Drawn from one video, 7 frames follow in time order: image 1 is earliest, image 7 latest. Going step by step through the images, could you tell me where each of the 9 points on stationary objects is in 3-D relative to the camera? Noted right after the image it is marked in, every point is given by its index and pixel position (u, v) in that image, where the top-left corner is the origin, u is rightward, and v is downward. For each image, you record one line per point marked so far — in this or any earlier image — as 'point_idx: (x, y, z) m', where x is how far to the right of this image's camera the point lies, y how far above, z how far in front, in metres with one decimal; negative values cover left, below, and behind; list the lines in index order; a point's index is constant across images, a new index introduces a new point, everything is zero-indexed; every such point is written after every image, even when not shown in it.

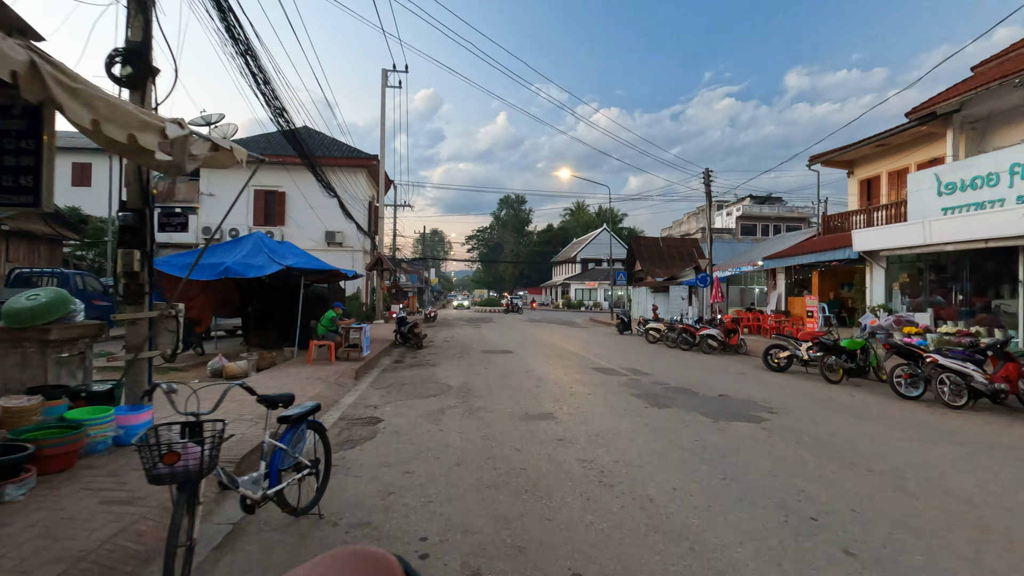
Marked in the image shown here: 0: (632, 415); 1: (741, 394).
0: (+1.6, -1.7, +7.3) m
1: (+3.9, -1.8, +9.1) m
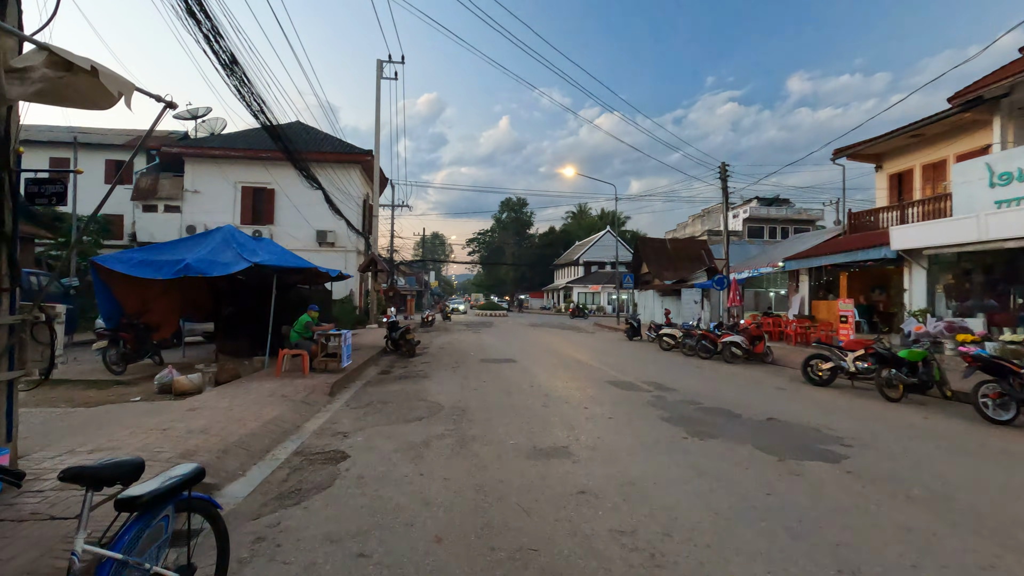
0: (+1.7, -1.7, +5.6) m
1: (+3.9, -1.8, +7.5) m
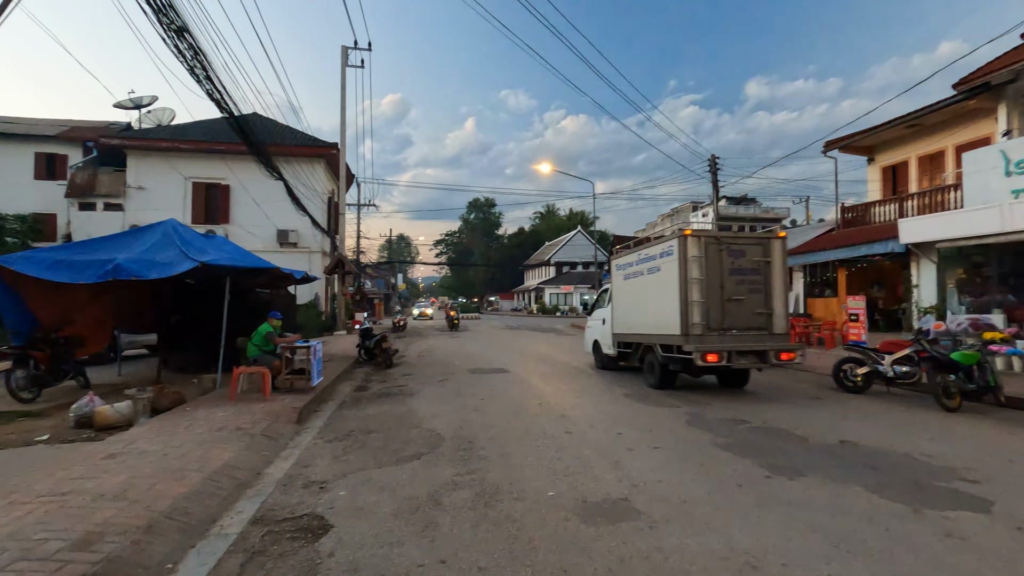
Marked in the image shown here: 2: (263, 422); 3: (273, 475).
0: (+2.0, -1.7, +4.3) m
1: (+4.2, -1.8, +6.2) m
2: (-3.2, -1.7, +6.9) m
3: (-2.3, -1.8, +5.3) m
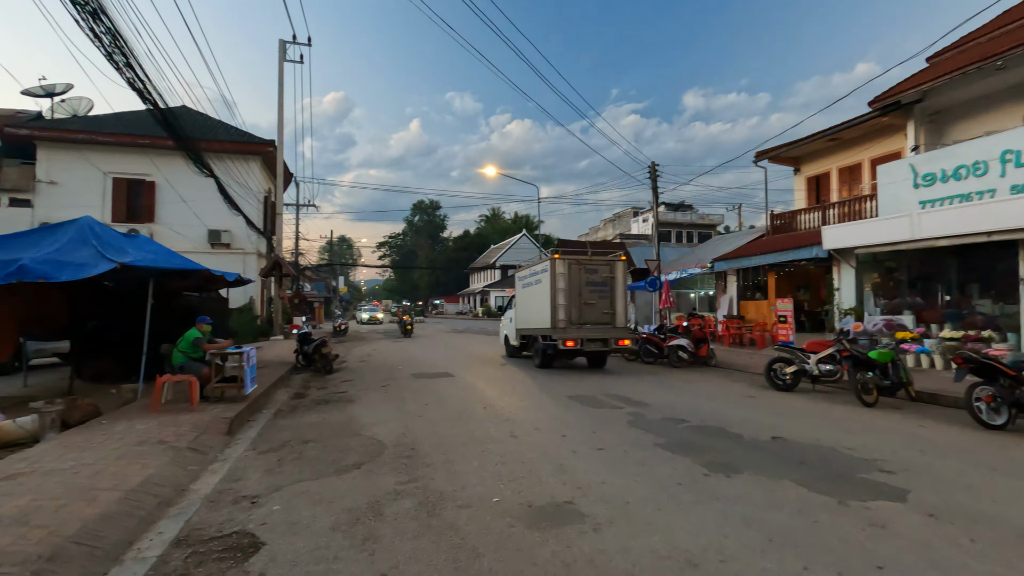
0: (+1.6, -1.7, +4.4) m
1: (+3.5, -1.8, +6.6) m
2: (-3.9, -1.8, +6.4) m
3: (-2.9, -1.9, +4.9) m
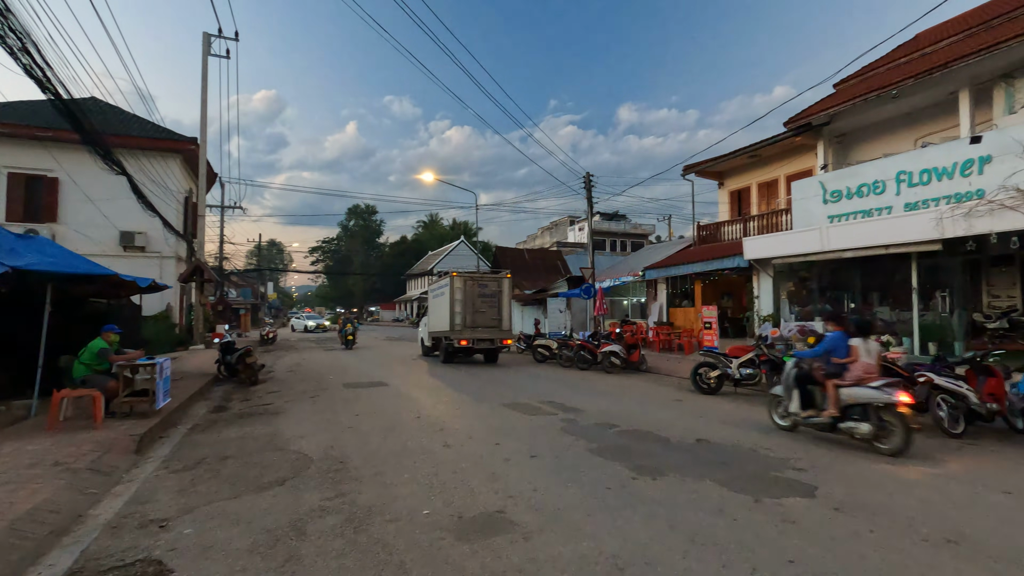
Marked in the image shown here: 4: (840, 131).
0: (+1.0, -1.8, +4.5) m
1: (+2.7, -1.9, +6.9) m
2: (-4.7, -1.8, +5.9) m
3: (-3.5, -1.9, +4.5) m
4: (+9.1, +4.4, +14.9) m
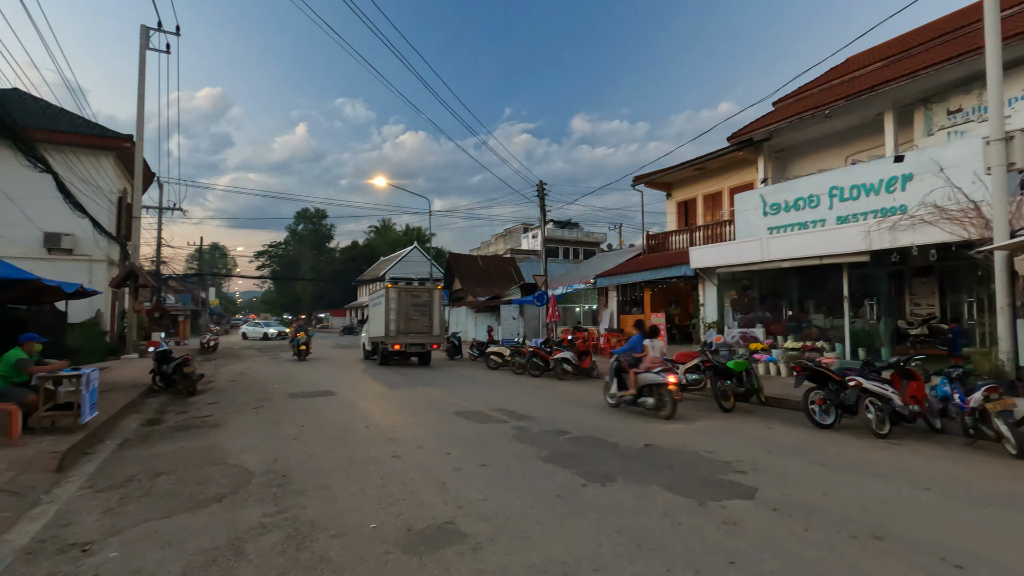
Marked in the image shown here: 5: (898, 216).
0: (+0.6, -1.9, +4.5) m
1: (+2.0, -2.0, +7.1) m
2: (-5.2, -1.9, +5.5) m
3: (-3.9, -2.0, +4.2) m
4: (+7.8, +4.1, +15.7) m
5: (+7.7, +1.4, +10.7) m
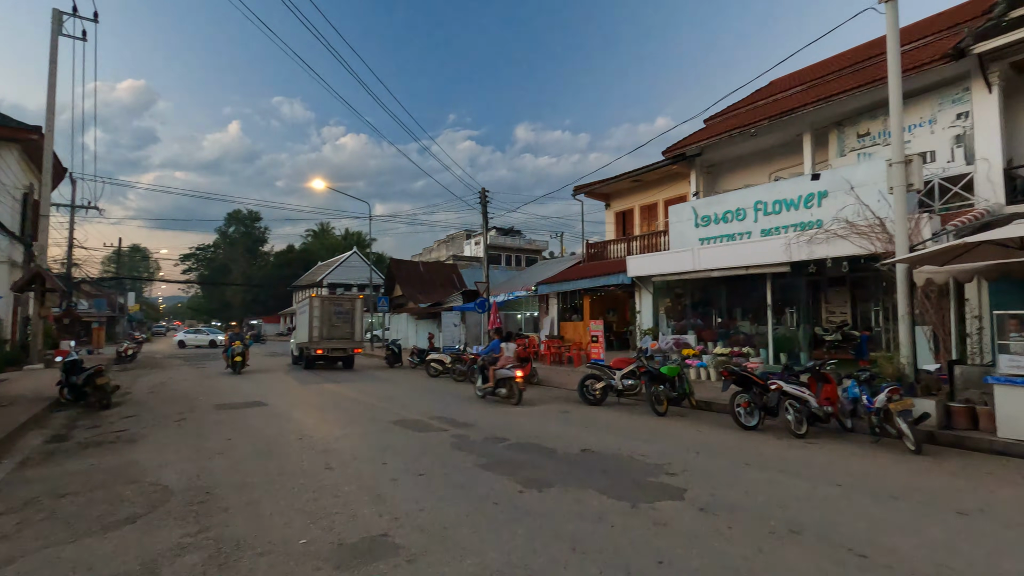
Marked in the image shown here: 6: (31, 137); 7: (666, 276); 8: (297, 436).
0: (0.0, -1.9, +4.5) m
1: (+1.2, -2.1, +7.2) m
2: (-5.8, -1.9, +4.9) m
3: (-4.4, -2.0, +3.7) m
4: (+6.1, +3.9, +16.5) m
5: (+6.5, +1.2, +11.5) m
6: (-17.2, +5.4, +19.1) m
7: (+4.3, +0.3, +15.1) m
8: (-3.2, -2.2, +7.9) m
